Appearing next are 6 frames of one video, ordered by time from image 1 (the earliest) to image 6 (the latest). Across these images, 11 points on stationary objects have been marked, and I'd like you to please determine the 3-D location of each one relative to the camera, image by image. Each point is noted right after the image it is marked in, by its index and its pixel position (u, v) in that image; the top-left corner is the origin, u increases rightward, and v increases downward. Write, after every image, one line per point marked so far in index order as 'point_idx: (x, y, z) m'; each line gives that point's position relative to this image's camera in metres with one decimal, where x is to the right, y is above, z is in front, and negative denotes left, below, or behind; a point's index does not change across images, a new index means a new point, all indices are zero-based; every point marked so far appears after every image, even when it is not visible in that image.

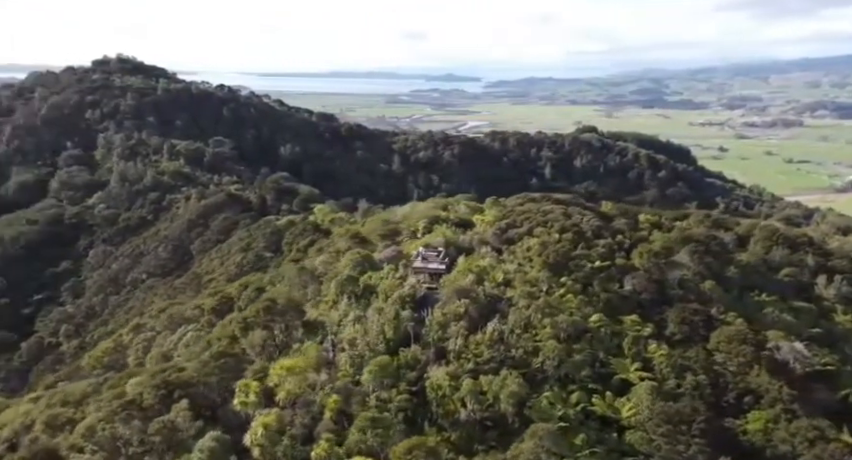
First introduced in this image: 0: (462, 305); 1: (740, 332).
0: (+1.0, -2.0, +16.5) m
1: (+9.6, -3.1, +18.7) m
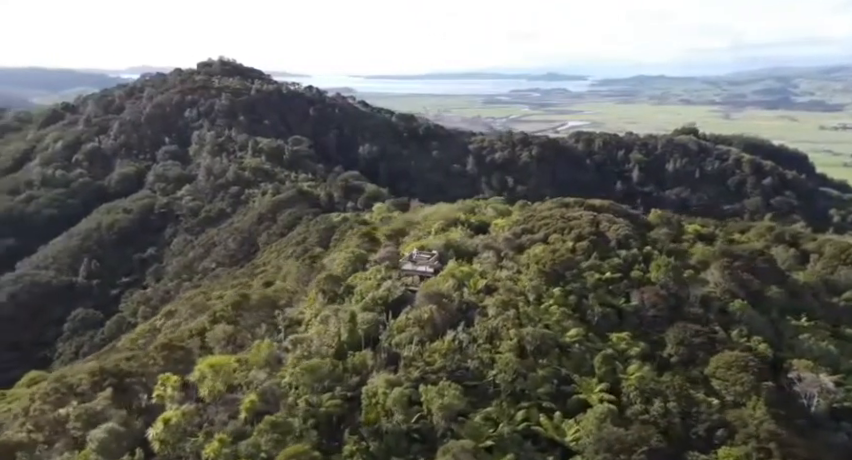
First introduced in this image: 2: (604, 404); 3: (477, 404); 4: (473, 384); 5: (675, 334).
0: (0.0, -2.2, +16.1) m
1: (+8.9, -3.6, +17.0) m
2: (+4.1, -4.0, +13.9) m
3: (+1.2, -4.0, +13.8) m
4: (+1.1, -3.6, +14.4) m
5: (+7.5, -3.1, +18.1) m
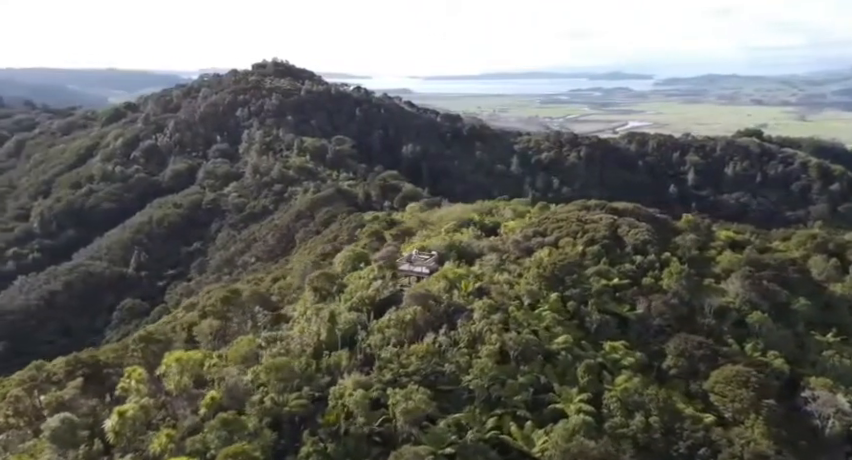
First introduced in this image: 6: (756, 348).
0: (-0.4, -2.2, +15.9) m
1: (+8.4, -3.8, +16.0) m
2: (+3.4, -4.1, +13.3) m
3: (+0.5, -4.0, +13.4) m
4: (+0.5, -3.7, +14.0) m
5: (+7.1, -3.3, +17.3) m
6: (+10.6, -3.8, +19.4) m
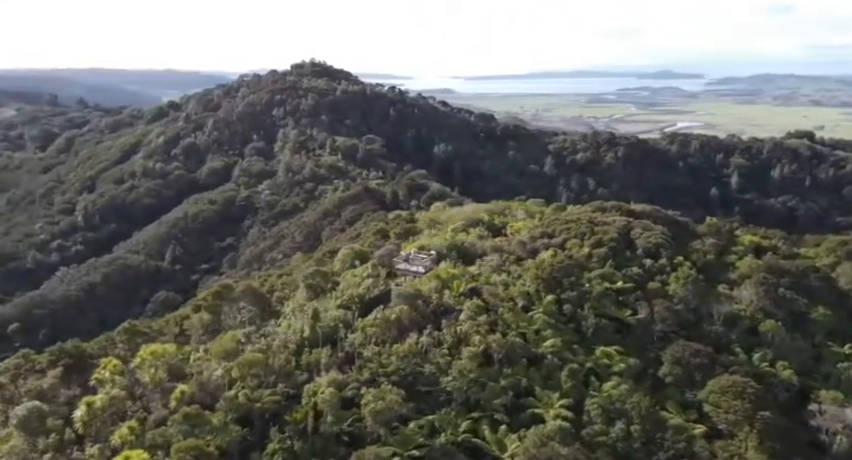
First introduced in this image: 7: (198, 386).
0: (-0.8, -2.1, +15.8) m
1: (+8.0, -3.9, +15.3) m
2: (+2.8, -4.1, +13.0) m
3: (-0.1, -4.0, +13.3) m
4: (0.0, -3.7, +13.9) m
5: (+6.8, -3.4, +16.7) m
6: (+10.4, -3.9, +18.6) m
7: (-5.0, -3.4, +13.3) m
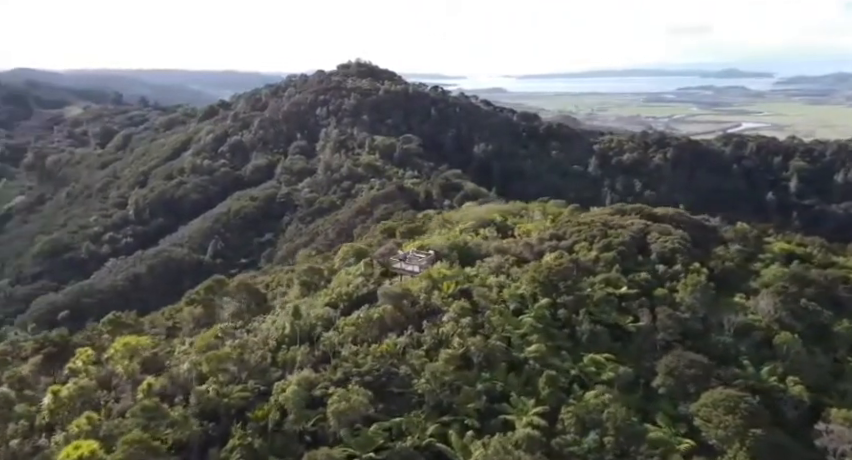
0: (-1.2, -2.1, +15.7) m
1: (+7.5, -4.0, +14.5) m
2: (+2.1, -4.1, +12.6) m
3: (-0.8, -3.9, +13.1) m
4: (-0.6, -3.6, +13.7) m
5: (+6.4, -3.5, +15.9) m
6: (+10.1, -4.1, +17.6) m
7: (-5.7, -3.3, +13.5) m
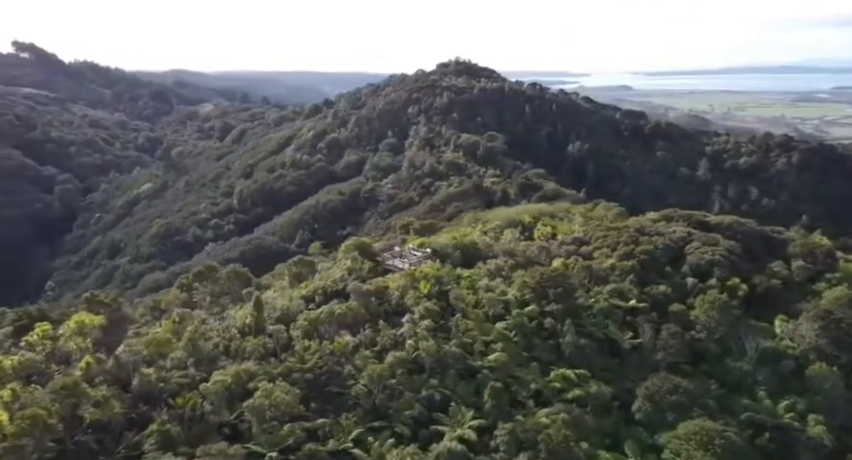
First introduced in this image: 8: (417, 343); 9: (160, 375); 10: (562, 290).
0: (-2.2, -2.0, +15.3) m
1: (+6.1, -4.2, +12.7) m
2: (+0.5, -4.1, +11.7) m
3: (-2.2, -3.8, +12.7) m
4: (-2.0, -3.5, +13.3) m
5: (+5.3, -3.7, +14.3) m
6: (+9.2, -4.5, +15.2) m
7: (-7.0, -3.0, +14.0) m
8: (-0.2, -2.7, +14.2) m
9: (-5.8, -3.1, +13.3) m
10: (+3.9, -1.8, +17.4) m
